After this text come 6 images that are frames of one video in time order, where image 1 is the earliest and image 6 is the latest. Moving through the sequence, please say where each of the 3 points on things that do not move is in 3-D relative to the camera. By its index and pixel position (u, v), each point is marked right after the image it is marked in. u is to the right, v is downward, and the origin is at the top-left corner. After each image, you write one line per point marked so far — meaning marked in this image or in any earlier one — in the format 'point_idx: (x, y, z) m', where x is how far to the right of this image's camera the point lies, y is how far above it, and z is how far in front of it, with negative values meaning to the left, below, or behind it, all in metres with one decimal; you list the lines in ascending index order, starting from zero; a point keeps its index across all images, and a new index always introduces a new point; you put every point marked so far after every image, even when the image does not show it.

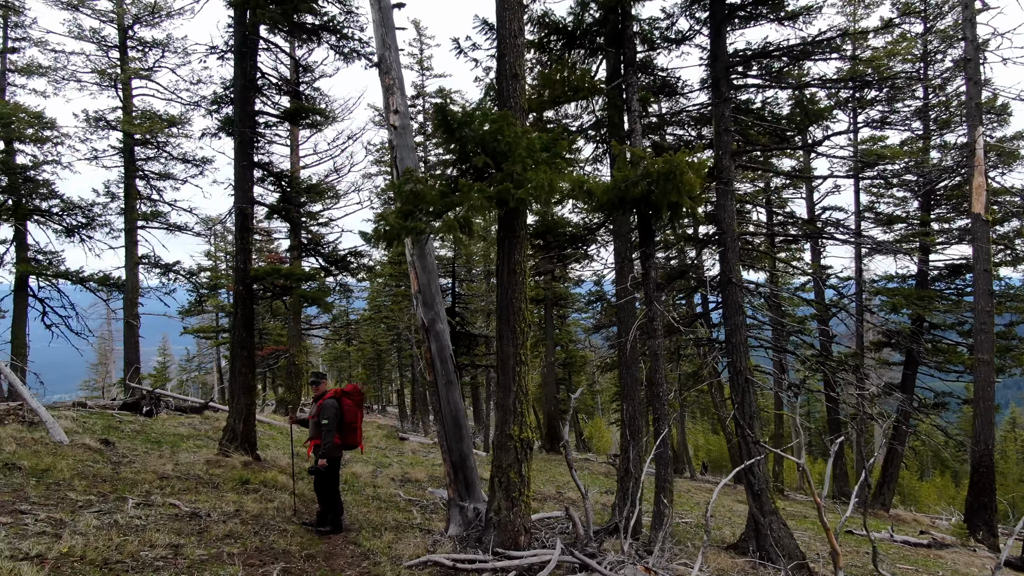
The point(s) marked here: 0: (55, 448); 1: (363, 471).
0: (-5.7, -2.0, +6.3) m
1: (-3.1, -3.9, +10.7) m
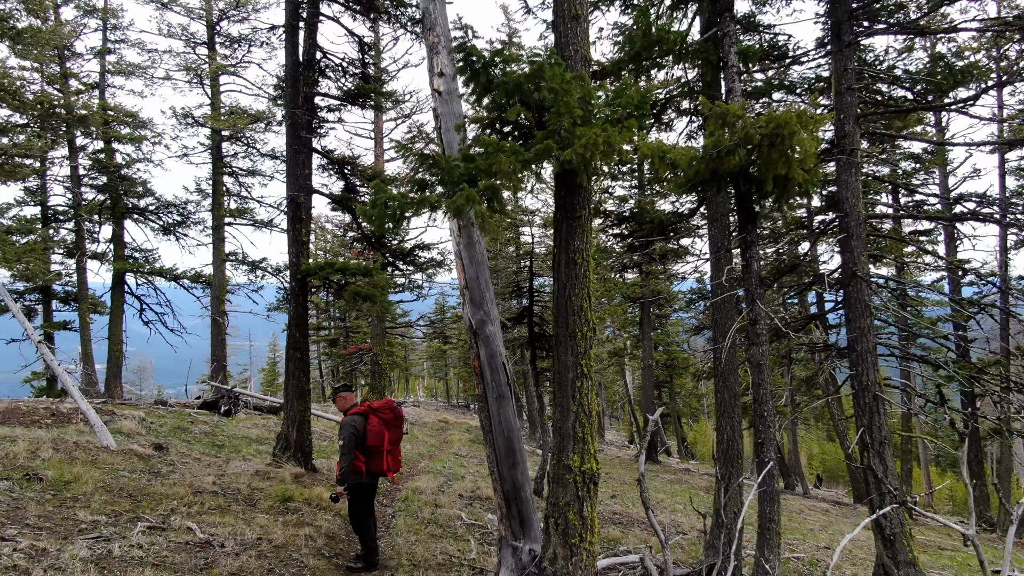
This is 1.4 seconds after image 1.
0: (-5.0, -2.0, +6.1) m
1: (-1.7, -3.9, +9.9) m
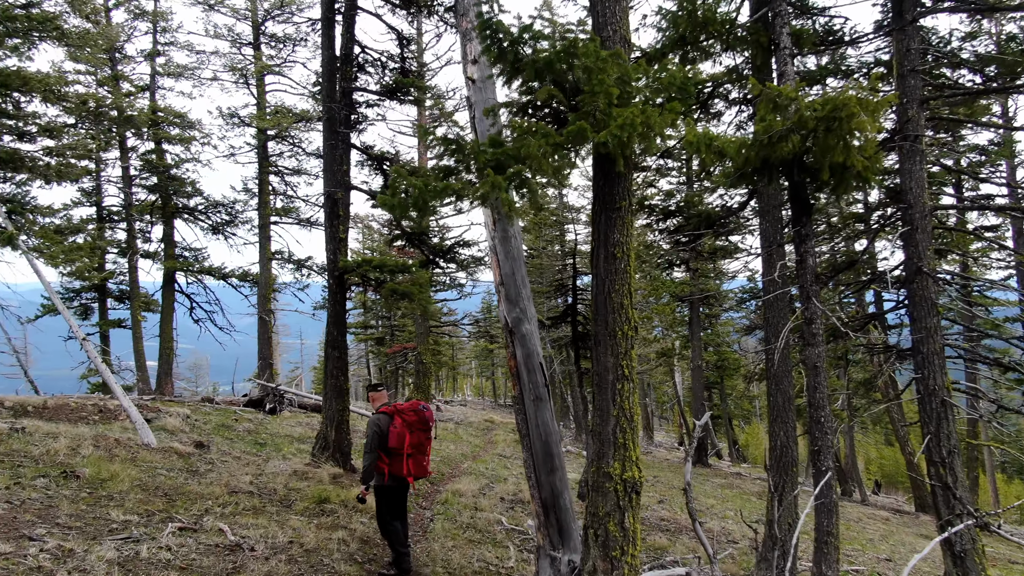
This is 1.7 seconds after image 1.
0: (-4.5, -2.0, +6.1) m
1: (-0.9, -3.9, +9.7) m
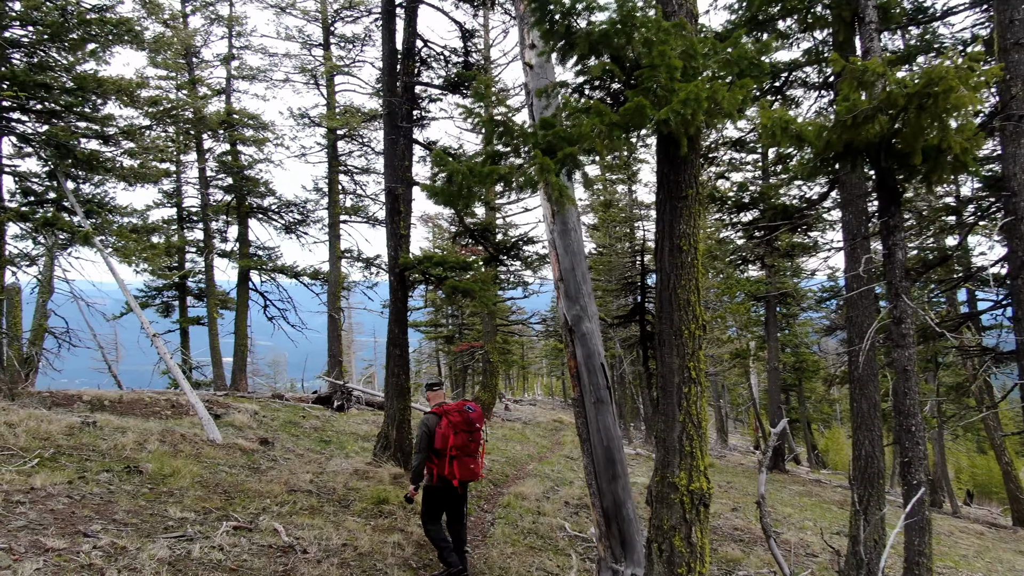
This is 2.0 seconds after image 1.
0: (-3.8, -2.0, +6.2) m
1: (+0.2, -3.8, +9.4) m
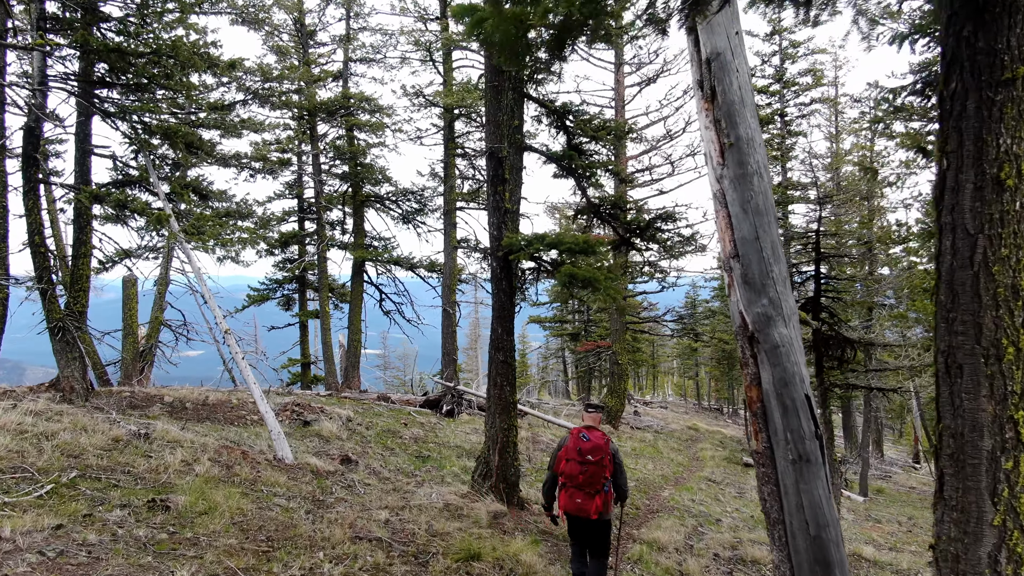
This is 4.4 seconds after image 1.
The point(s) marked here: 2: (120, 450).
0: (-2.7, -1.9, +5.3) m
1: (+1.8, -3.7, +7.7) m
2: (-4.0, -1.6, +5.0) m
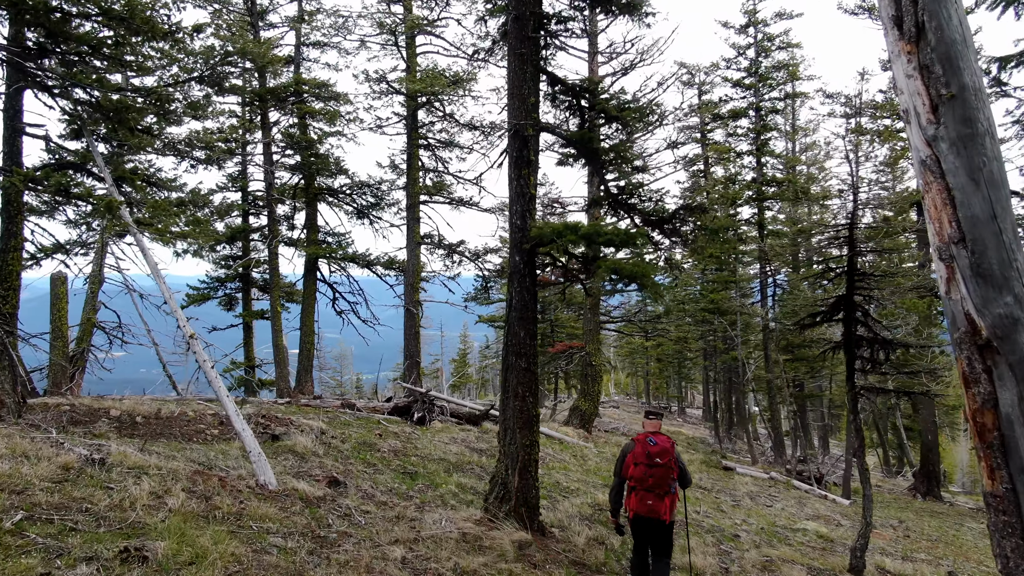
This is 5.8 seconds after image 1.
0: (-2.5, -2.0, +4.6) m
1: (+1.8, -3.8, +7.4) m
2: (-3.7, -1.6, +4.2) m
